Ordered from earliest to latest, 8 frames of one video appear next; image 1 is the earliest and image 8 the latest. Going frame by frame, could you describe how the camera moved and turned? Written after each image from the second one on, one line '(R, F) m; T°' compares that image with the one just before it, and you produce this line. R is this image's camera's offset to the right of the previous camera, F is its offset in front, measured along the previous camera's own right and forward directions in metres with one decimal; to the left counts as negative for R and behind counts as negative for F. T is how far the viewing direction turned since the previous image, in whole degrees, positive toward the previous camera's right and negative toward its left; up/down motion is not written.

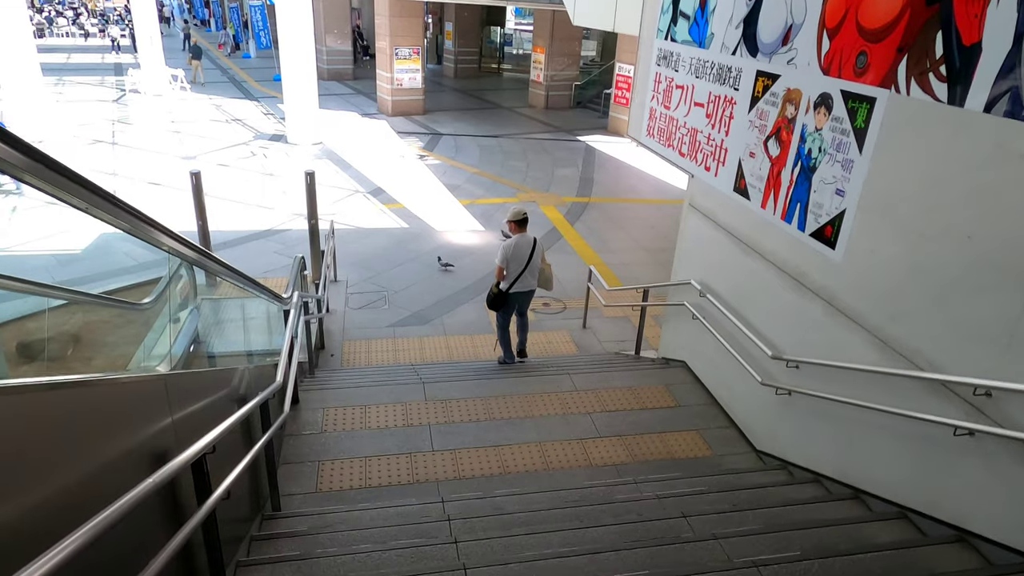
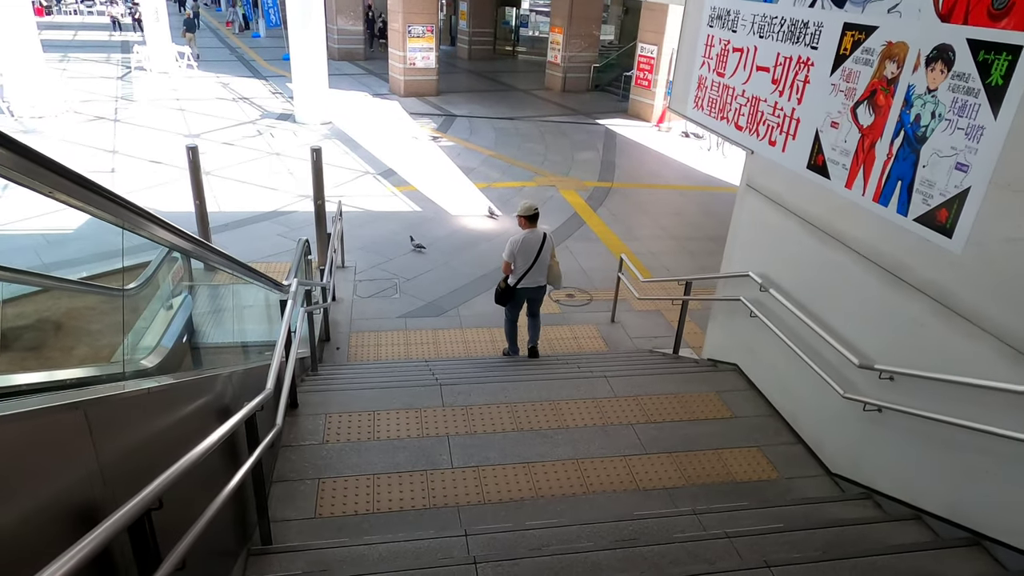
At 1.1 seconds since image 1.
(-0.2, +0.7) m; -1°
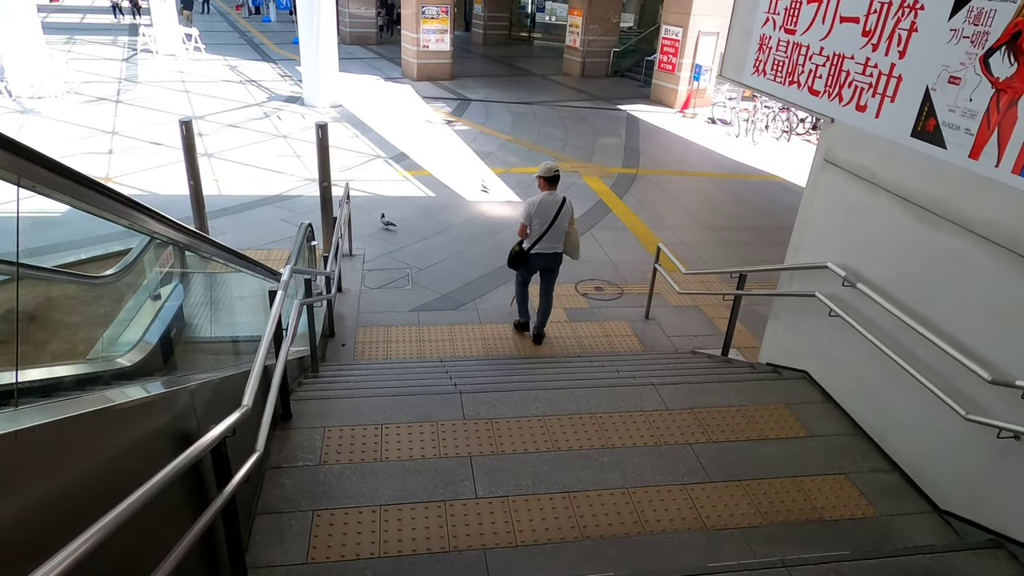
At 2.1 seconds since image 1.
(-0.1, +0.7) m; -1°
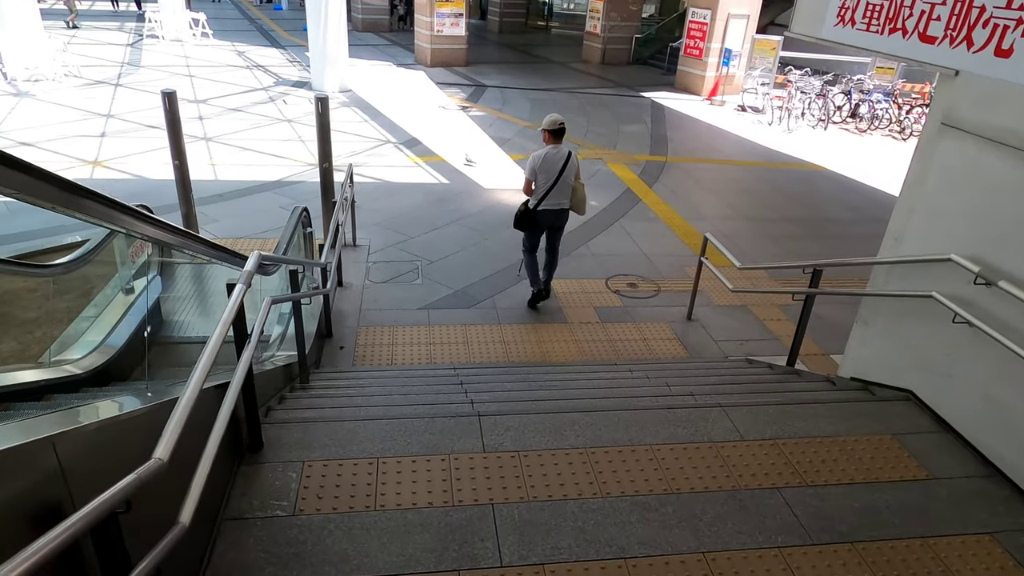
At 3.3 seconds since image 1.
(-0.1, +0.8) m; -1°
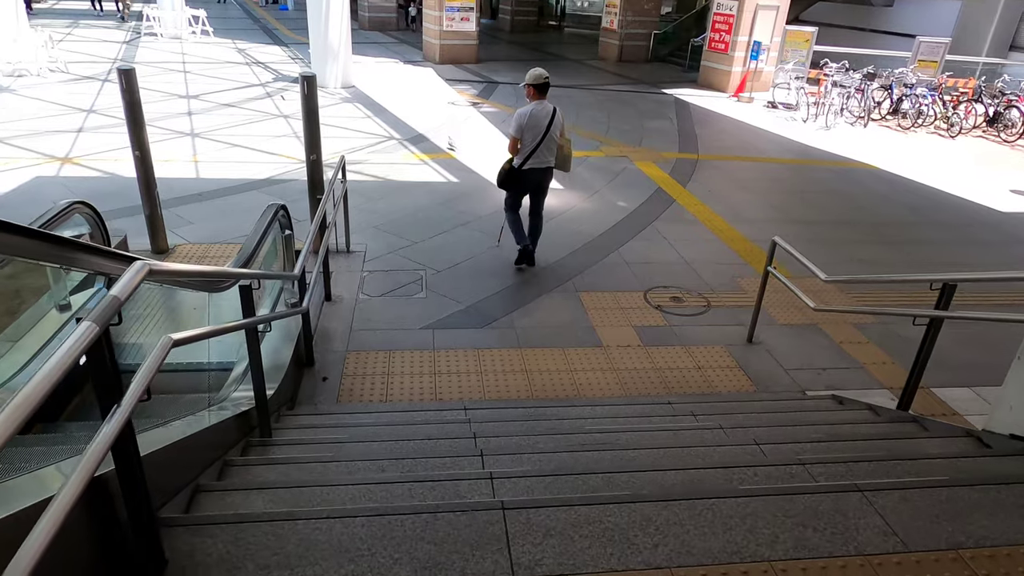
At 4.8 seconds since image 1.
(-0.1, +1.0) m; -1°
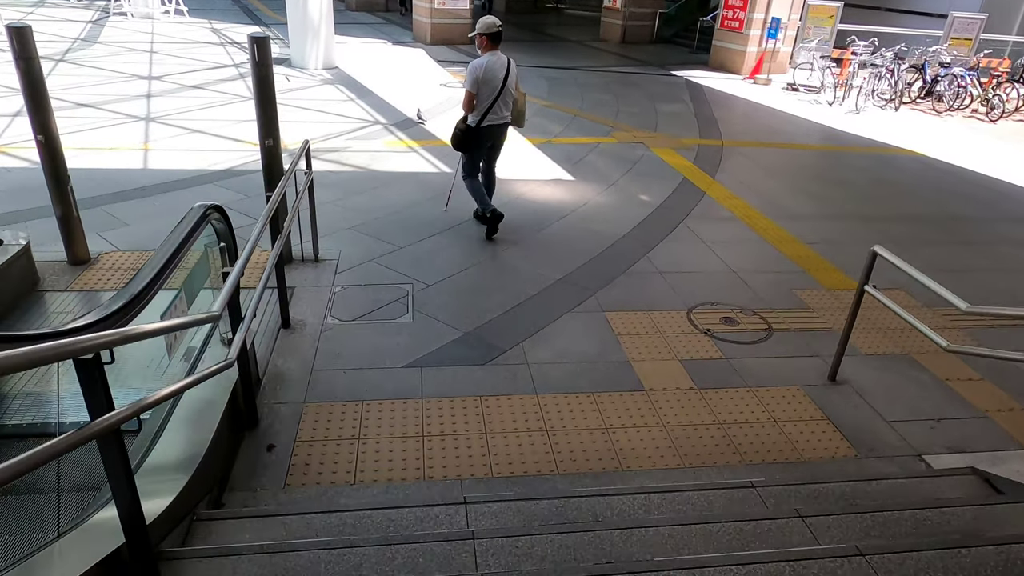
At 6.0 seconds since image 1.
(-0.1, +1.2) m; +1°
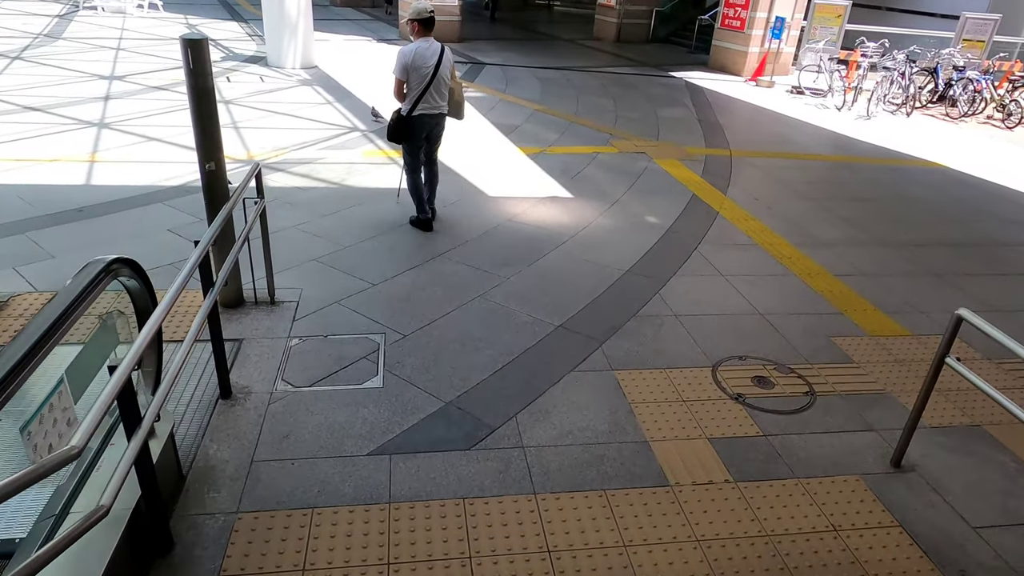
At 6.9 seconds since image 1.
(0.0, +0.7) m; +1°
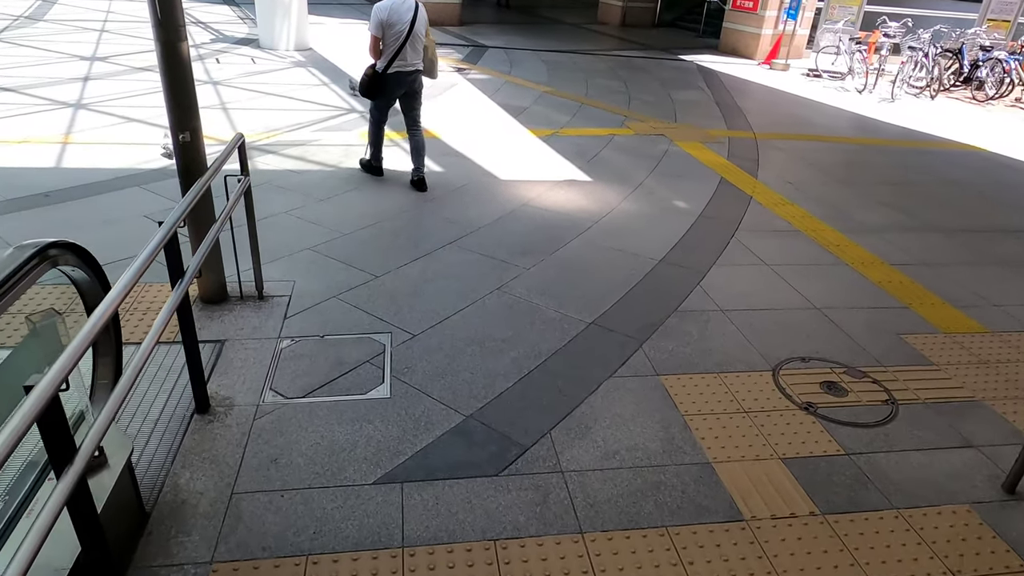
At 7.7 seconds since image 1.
(-0.1, +0.5) m; 0°
